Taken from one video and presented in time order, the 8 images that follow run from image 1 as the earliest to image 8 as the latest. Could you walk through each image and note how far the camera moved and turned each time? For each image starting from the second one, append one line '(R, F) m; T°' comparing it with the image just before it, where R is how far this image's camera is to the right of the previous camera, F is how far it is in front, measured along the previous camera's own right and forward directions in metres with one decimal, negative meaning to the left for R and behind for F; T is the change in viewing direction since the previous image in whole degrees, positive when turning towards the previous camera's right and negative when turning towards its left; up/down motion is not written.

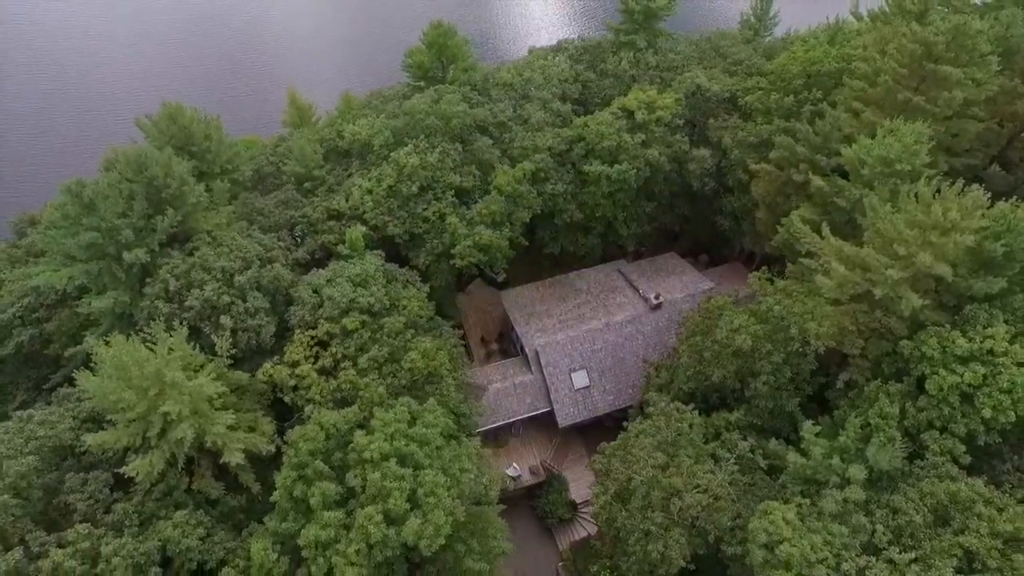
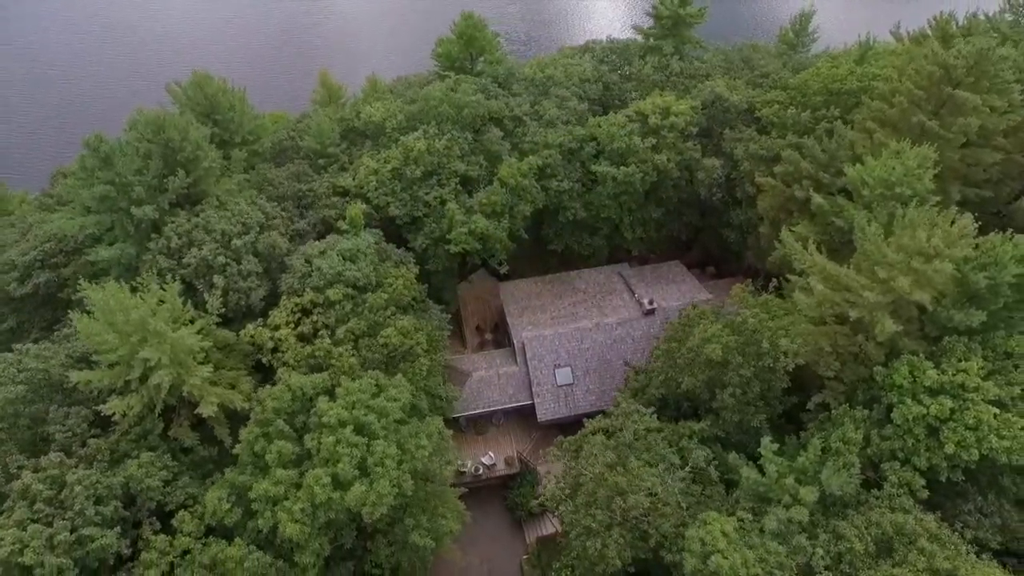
(+2.4, -0.2) m; -4°
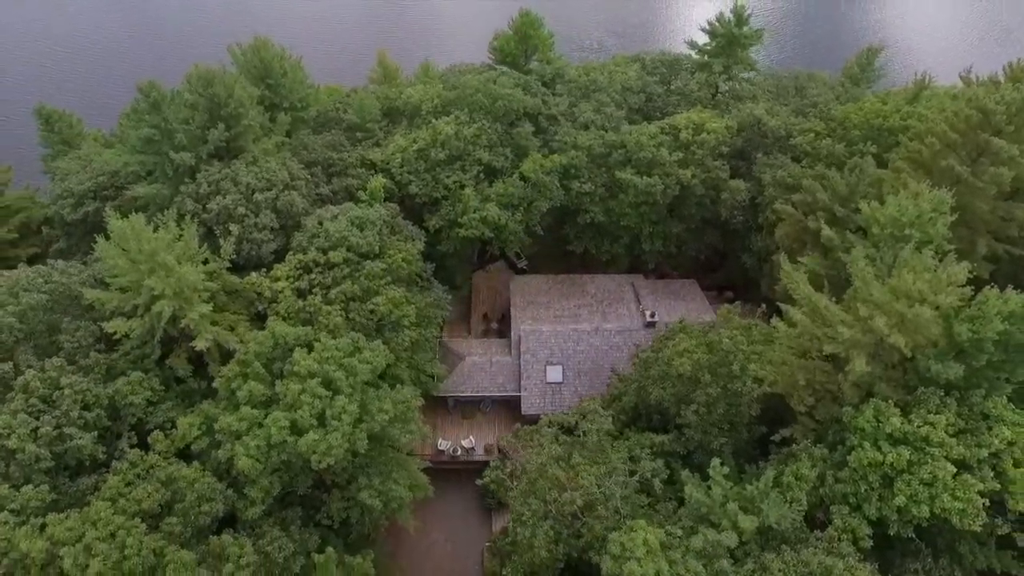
(+3.0, -0.3) m; -6°
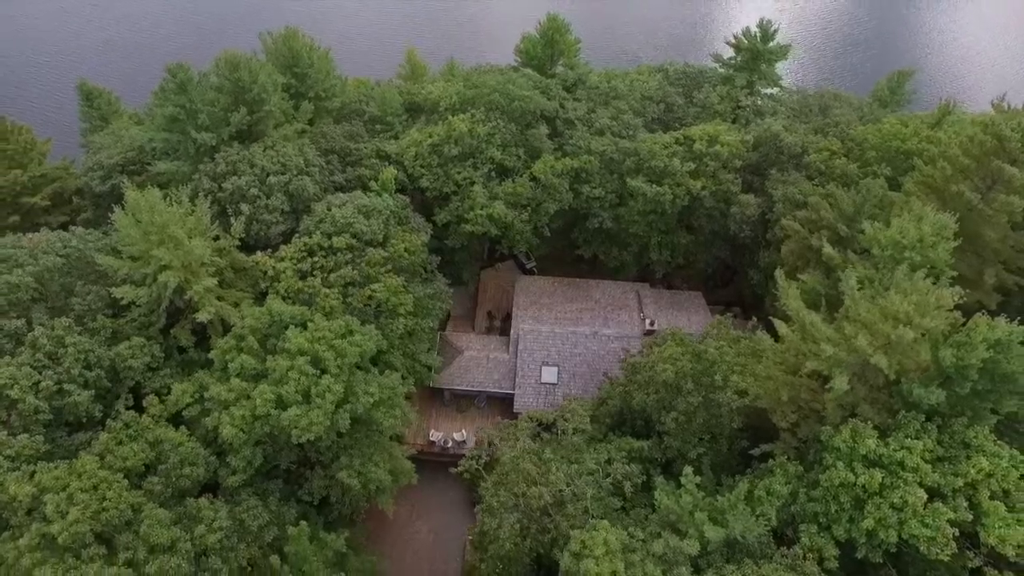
(+1.5, -0.2) m; -3°
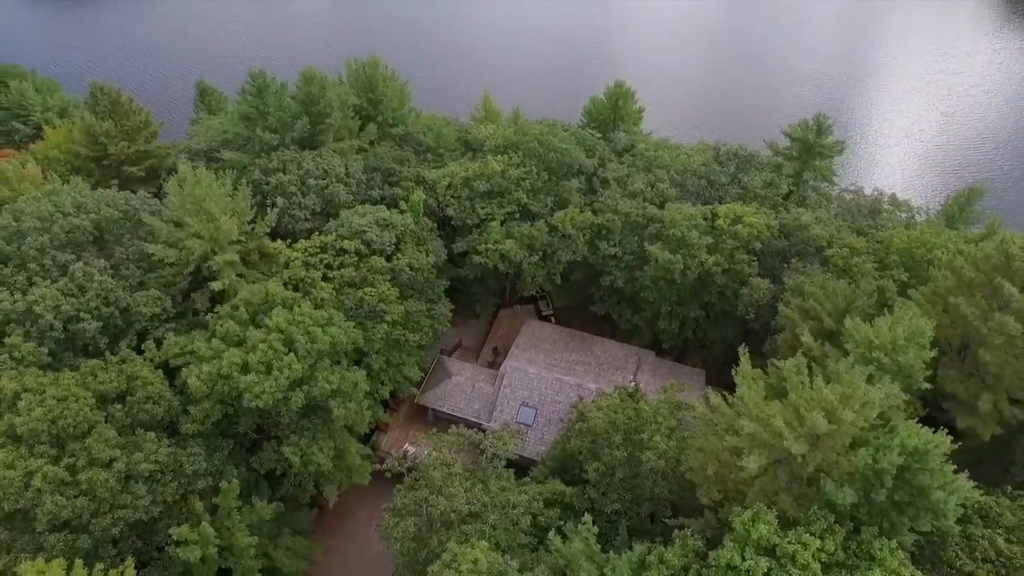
(+4.9, -0.6) m; -10°
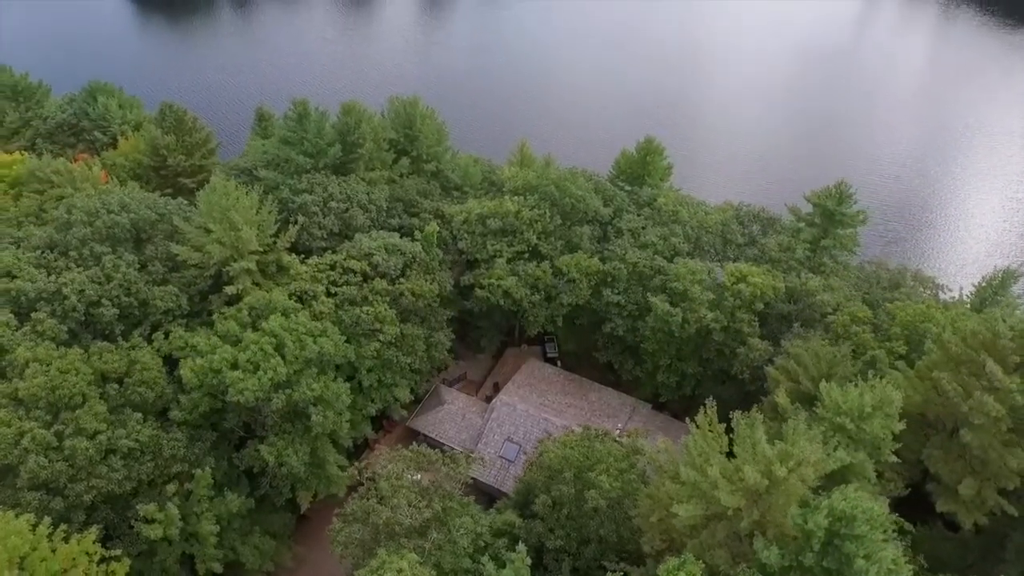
(+3.0, -0.5) m; -6°
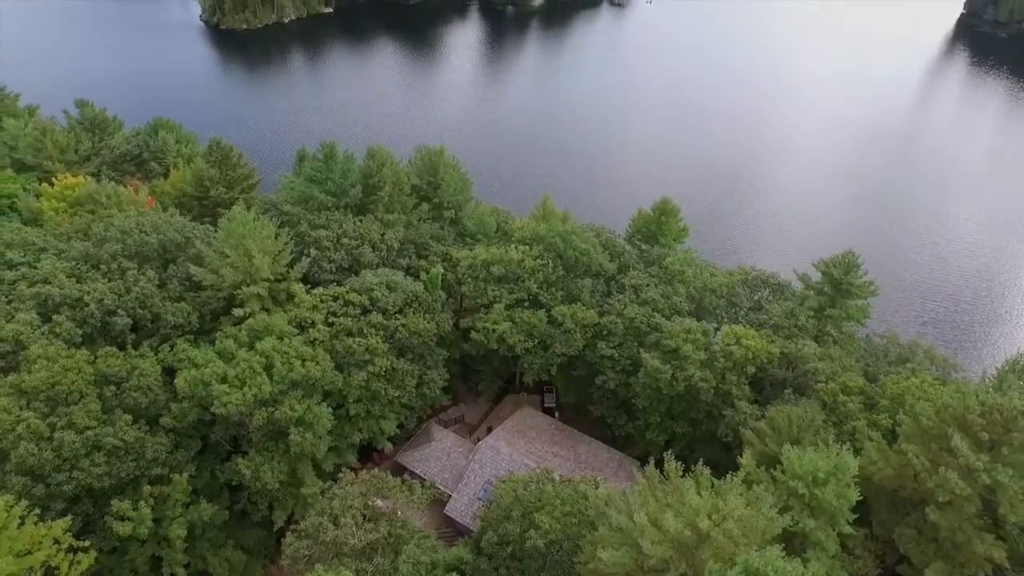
(+2.9, -0.6) m; -5°
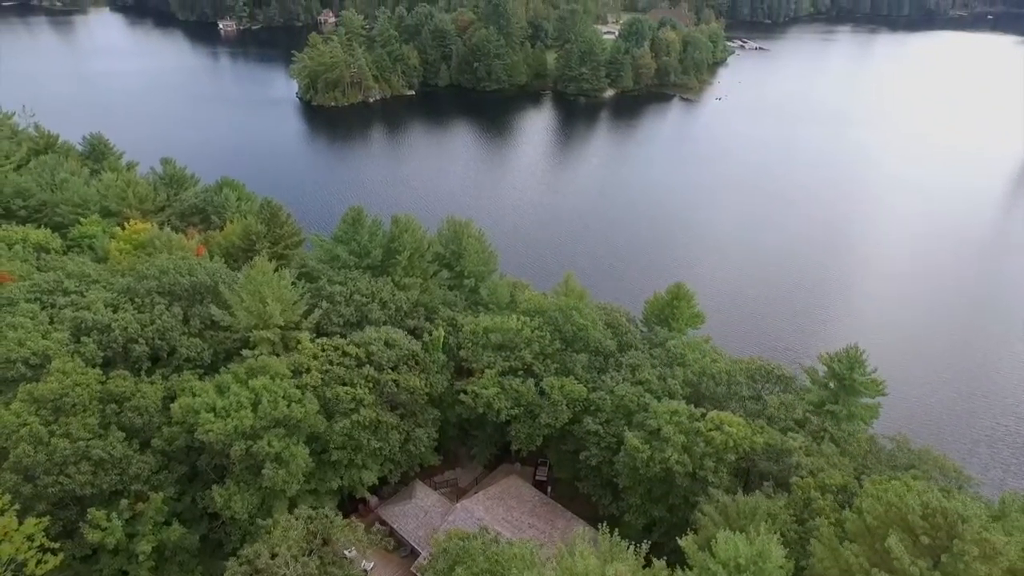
(+4.1, -0.8) m; -7°
